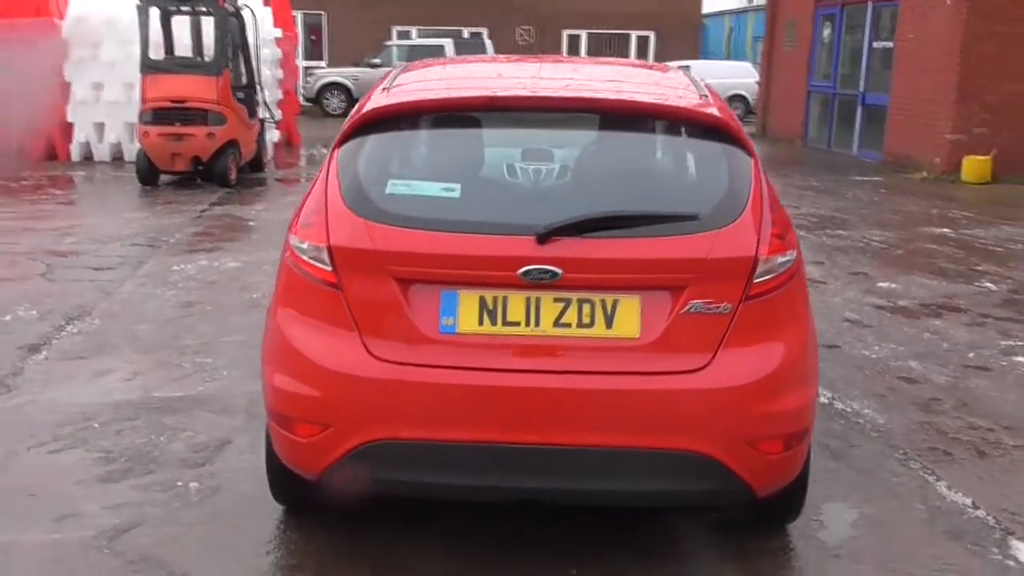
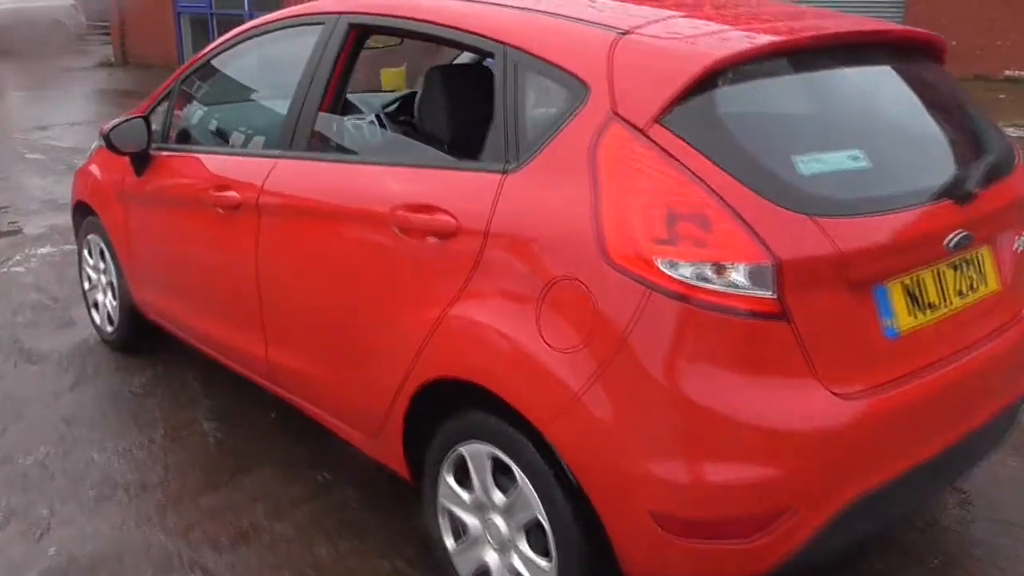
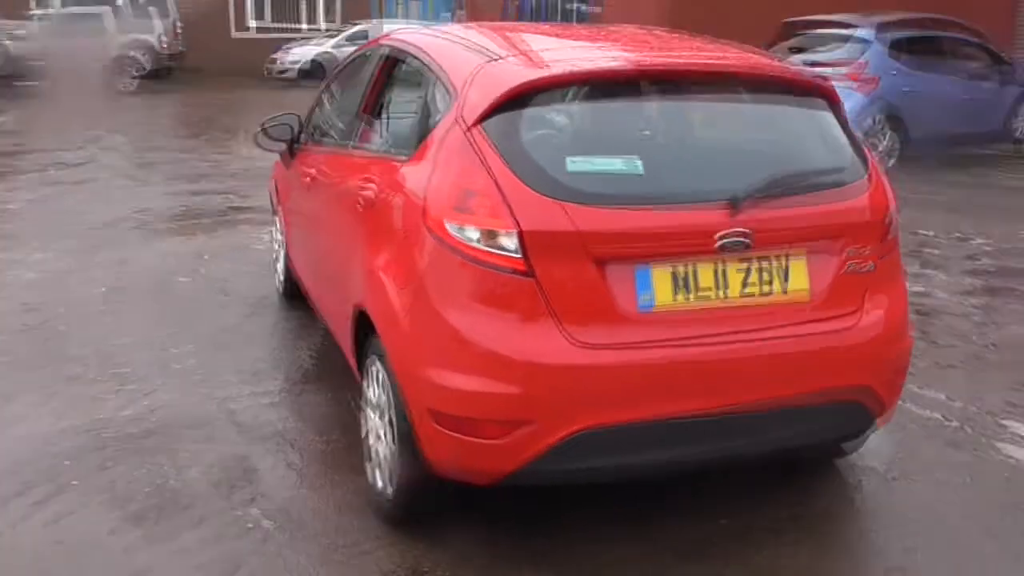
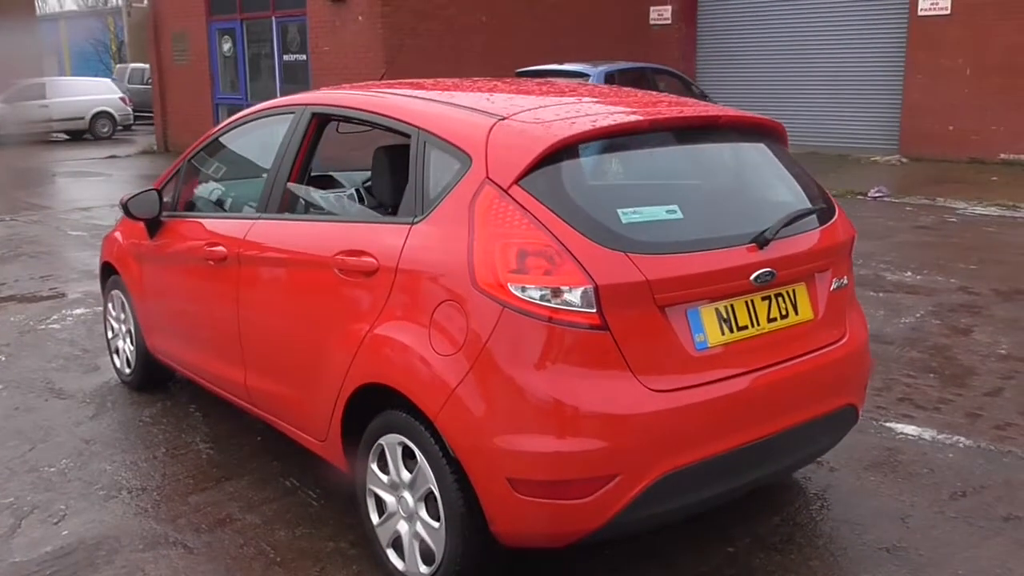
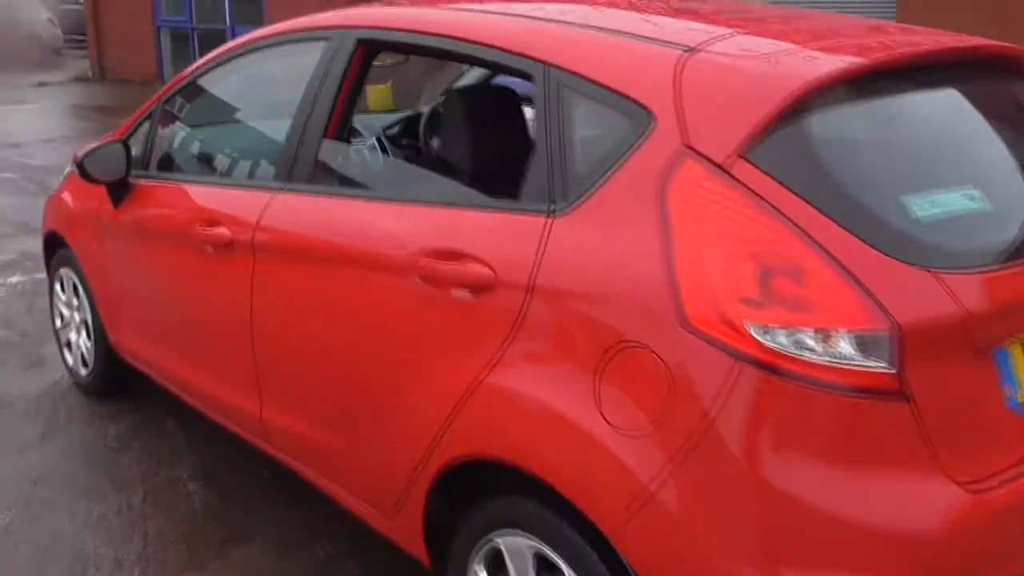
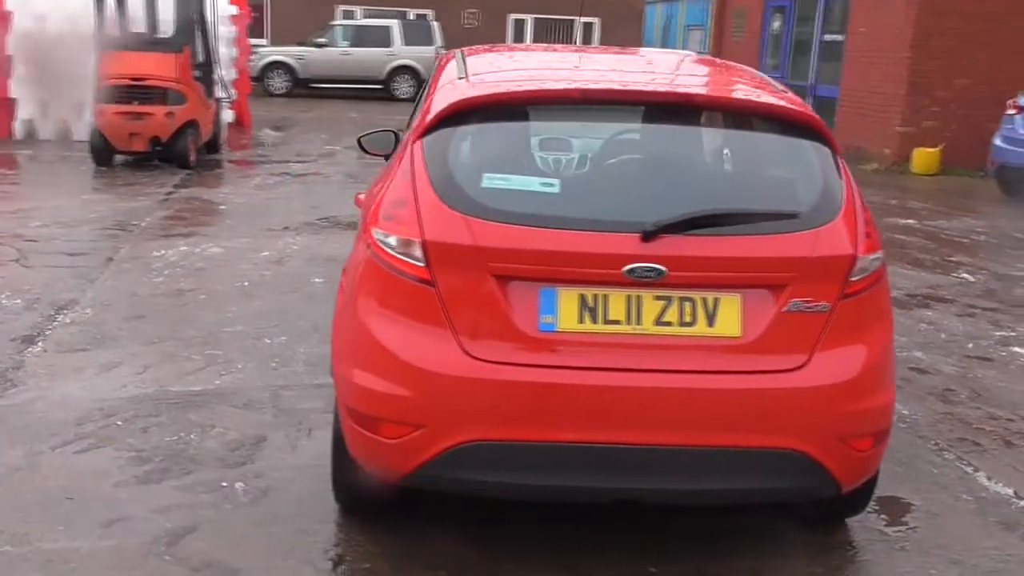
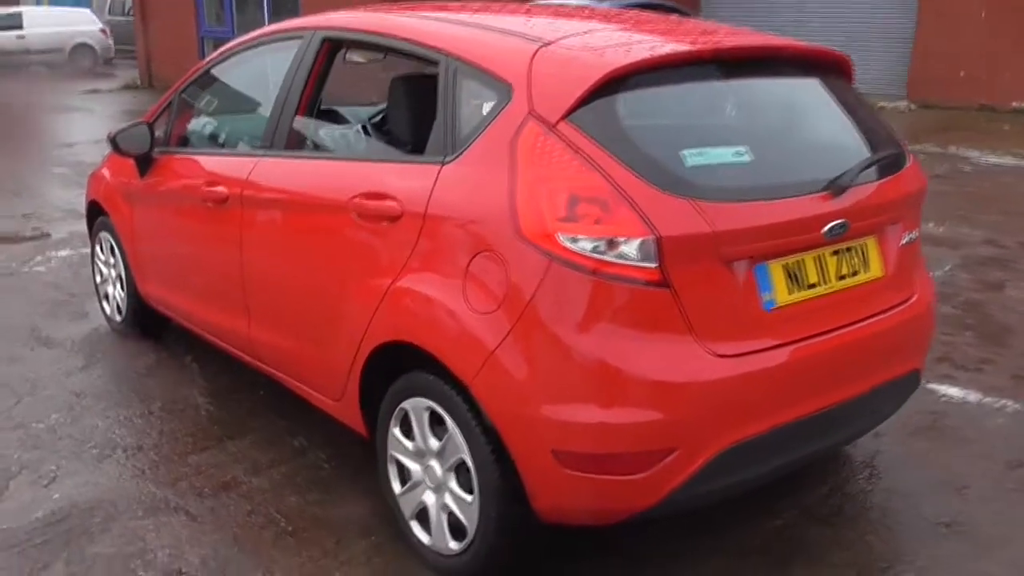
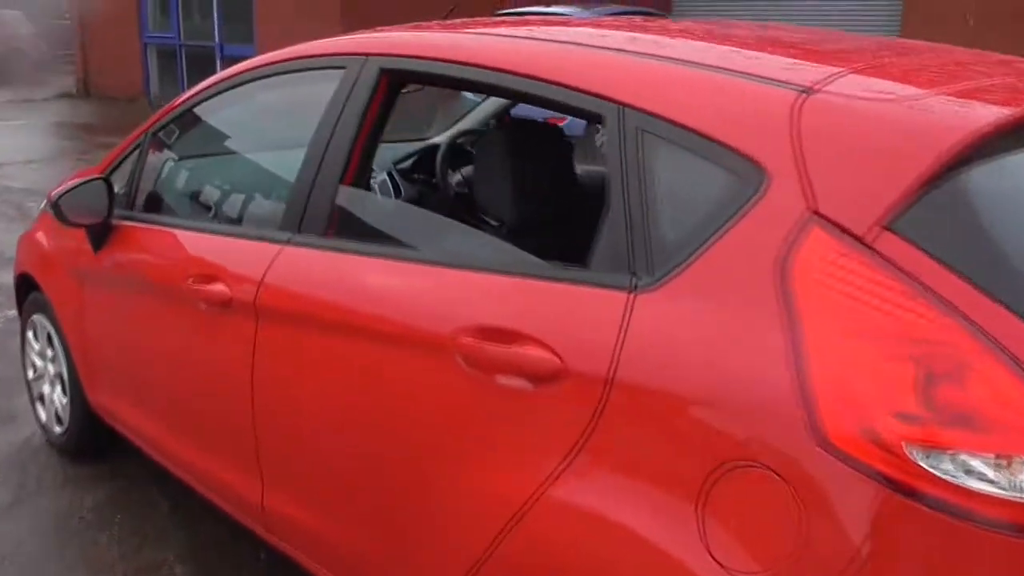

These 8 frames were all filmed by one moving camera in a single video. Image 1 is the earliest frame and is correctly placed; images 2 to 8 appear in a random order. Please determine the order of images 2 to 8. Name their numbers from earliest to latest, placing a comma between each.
6, 3, 4, 7, 2, 5, 8
